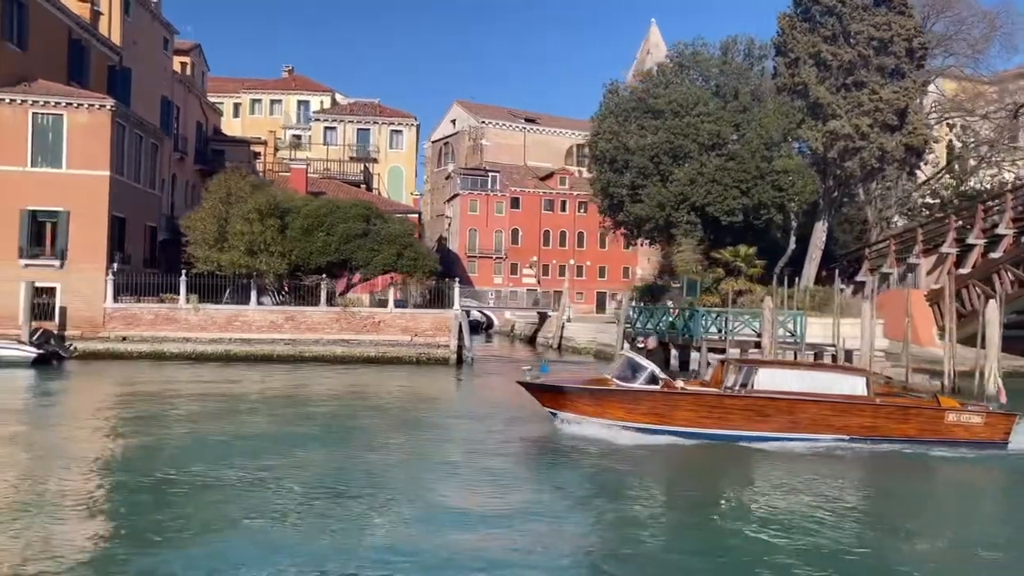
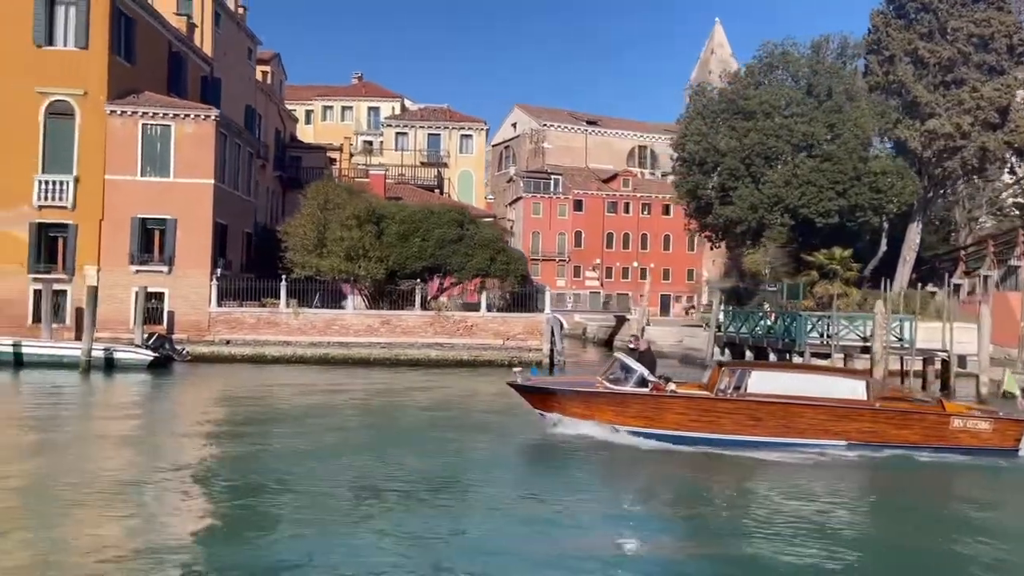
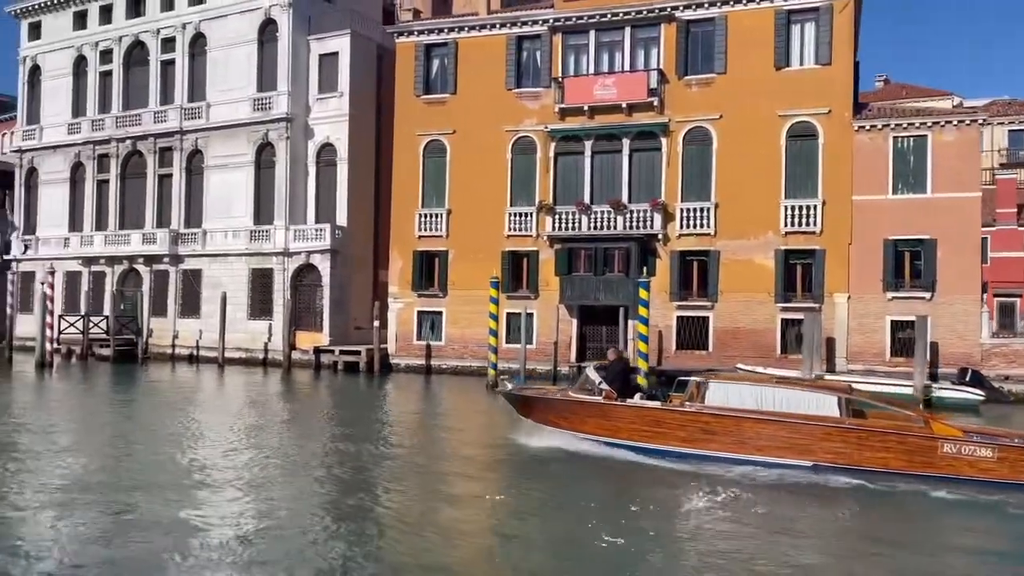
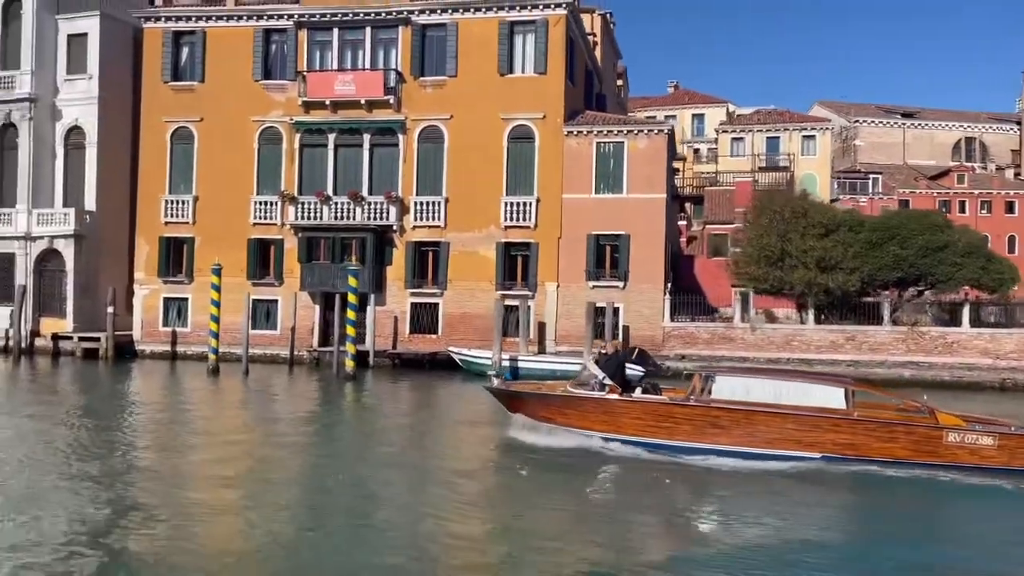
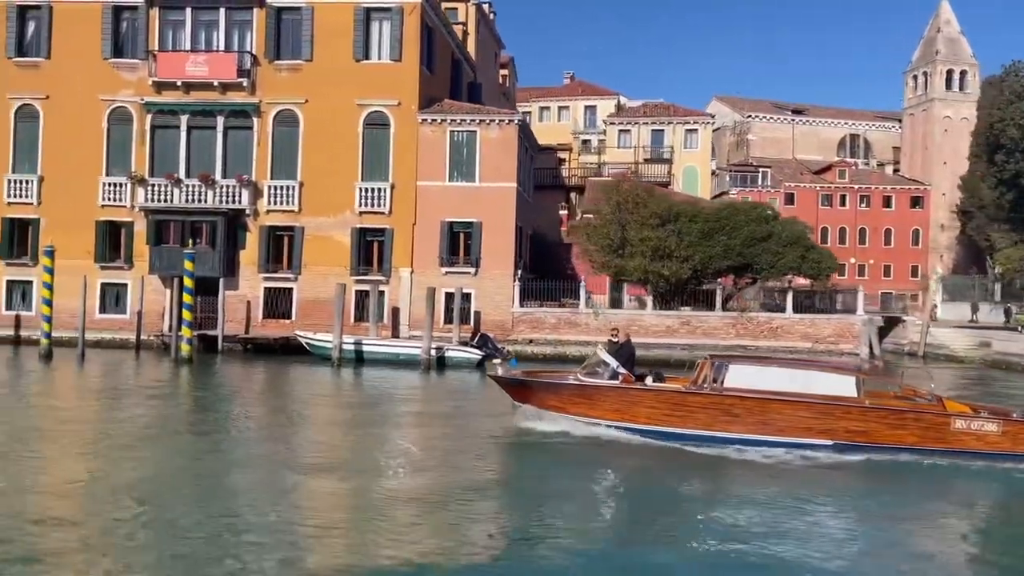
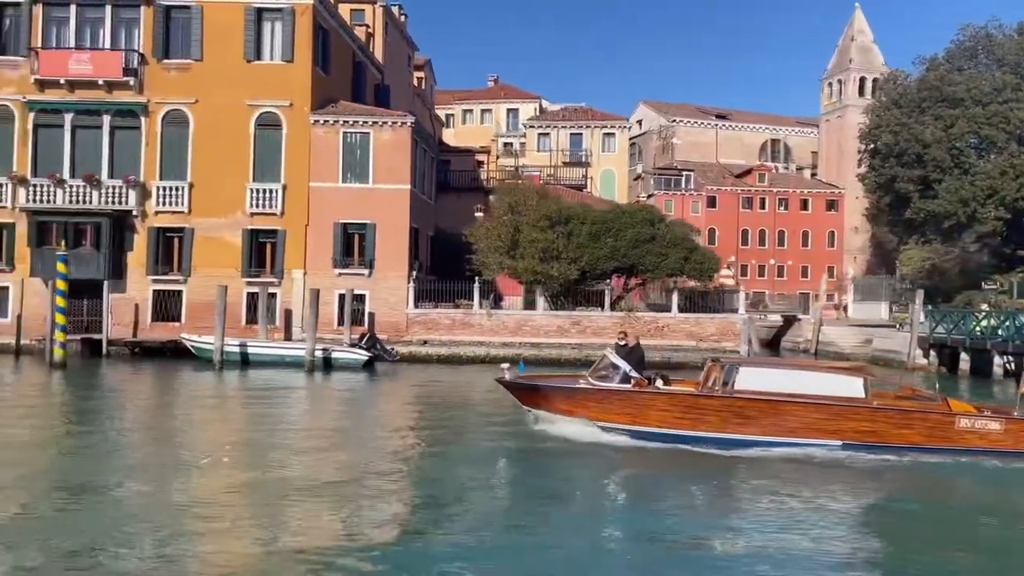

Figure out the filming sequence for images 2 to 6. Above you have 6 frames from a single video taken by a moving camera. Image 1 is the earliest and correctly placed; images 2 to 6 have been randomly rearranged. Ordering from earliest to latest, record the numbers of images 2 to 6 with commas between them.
2, 6, 5, 4, 3
